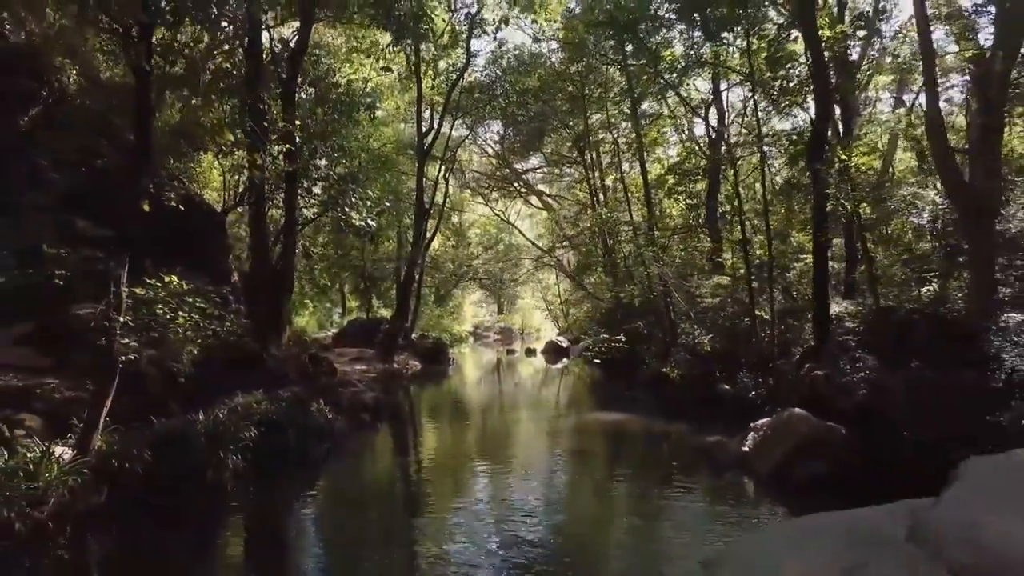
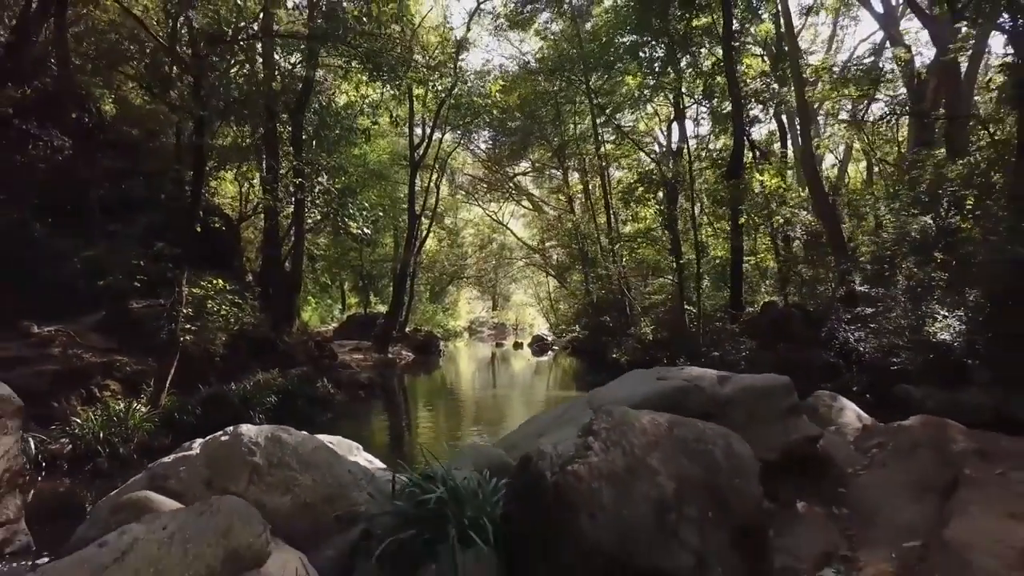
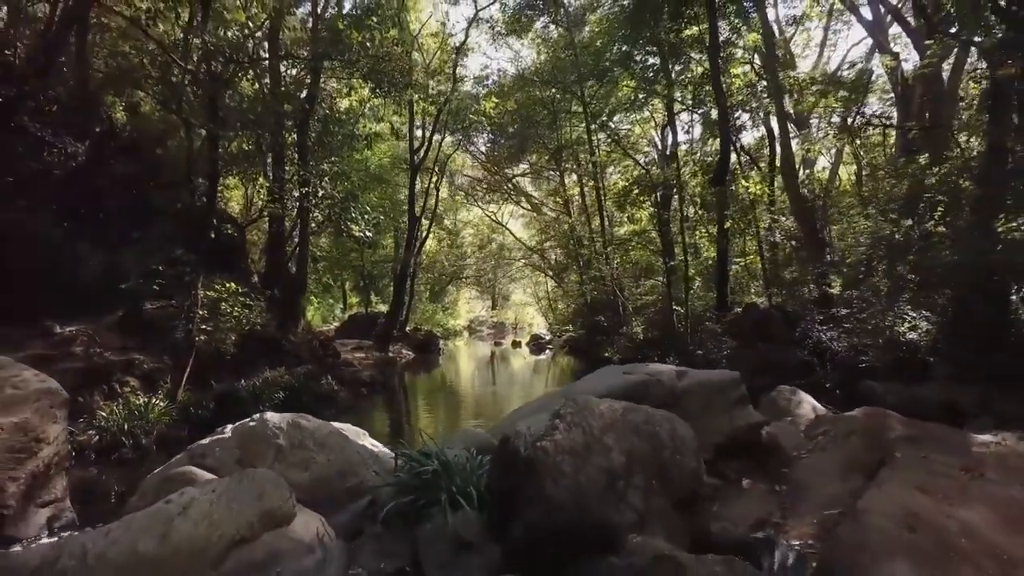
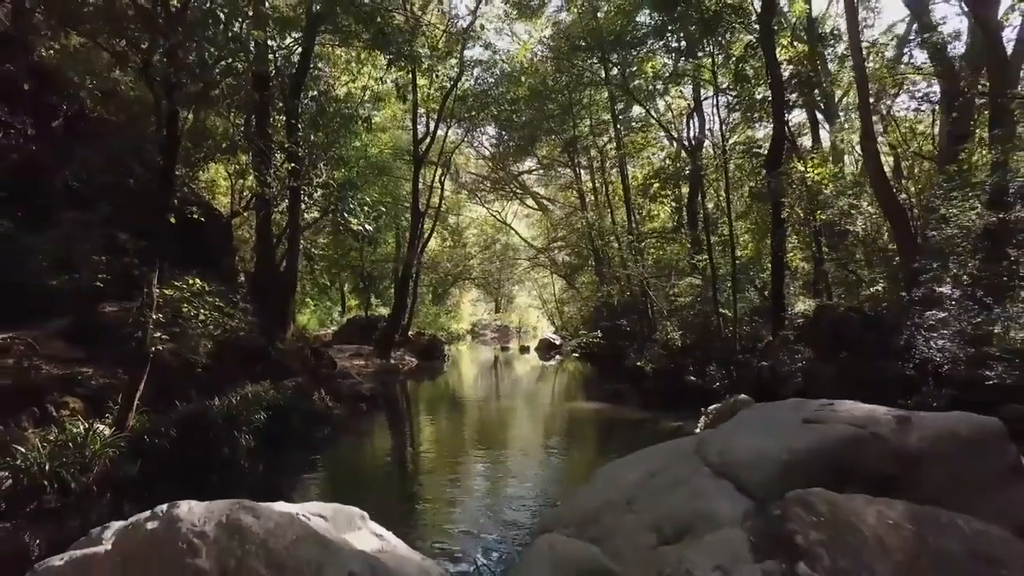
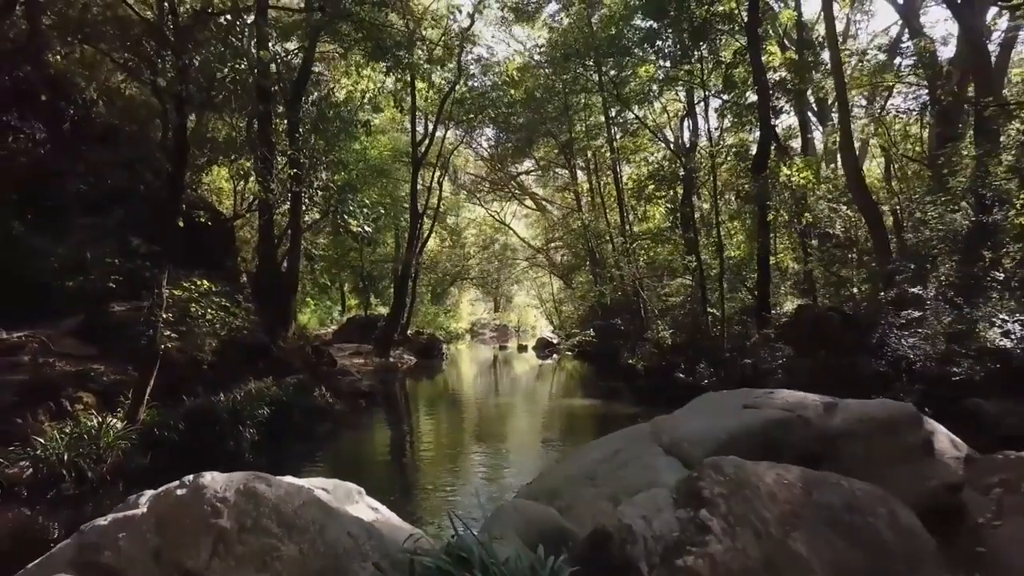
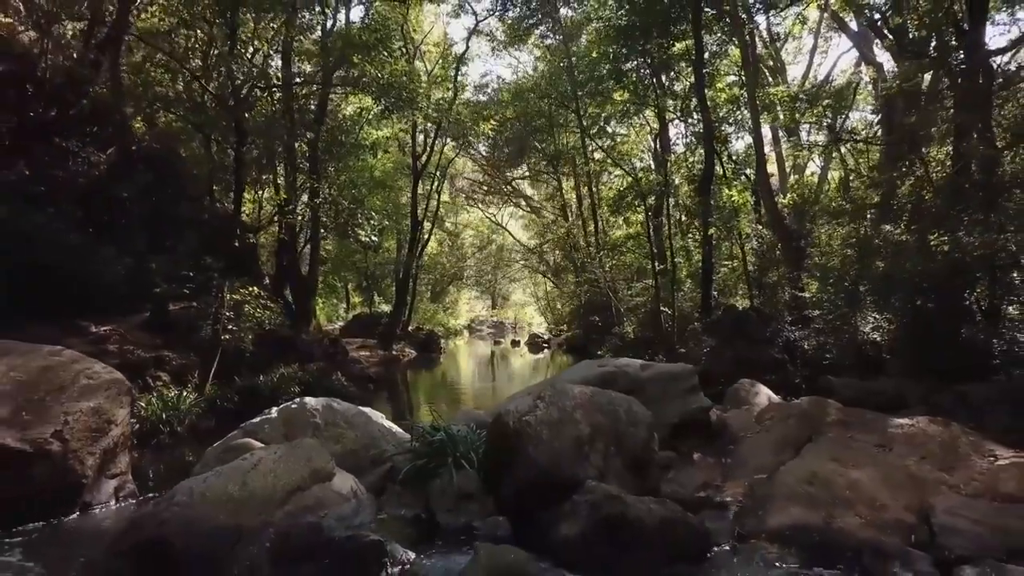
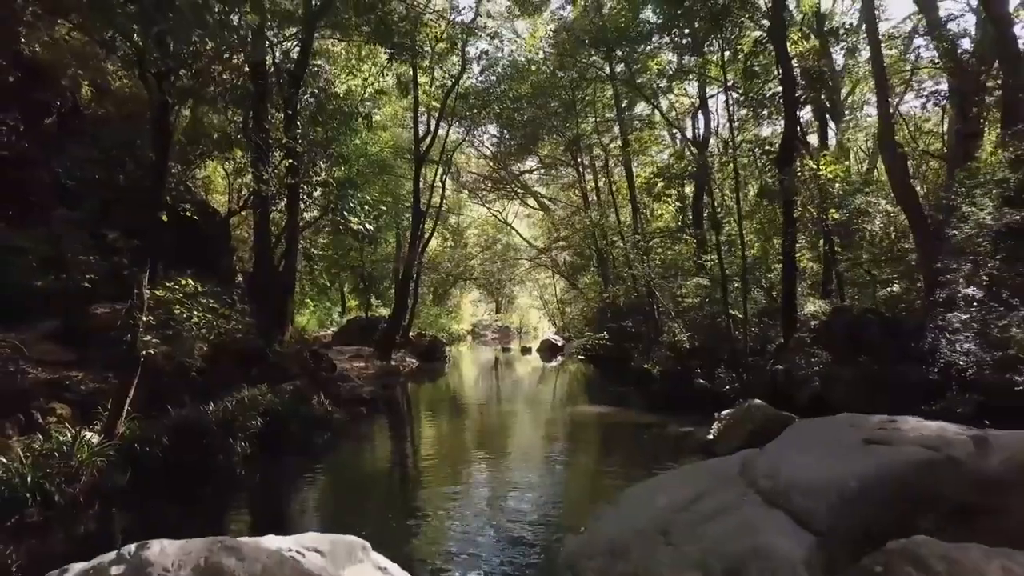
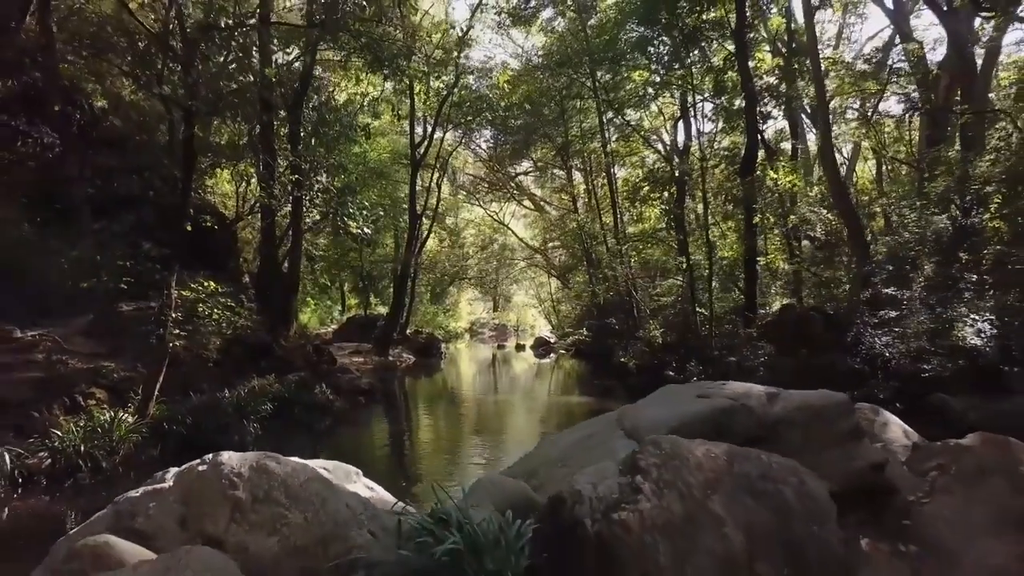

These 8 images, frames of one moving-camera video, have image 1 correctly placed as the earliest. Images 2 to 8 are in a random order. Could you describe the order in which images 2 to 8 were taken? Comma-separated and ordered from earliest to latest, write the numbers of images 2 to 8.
7, 4, 5, 8, 2, 3, 6
